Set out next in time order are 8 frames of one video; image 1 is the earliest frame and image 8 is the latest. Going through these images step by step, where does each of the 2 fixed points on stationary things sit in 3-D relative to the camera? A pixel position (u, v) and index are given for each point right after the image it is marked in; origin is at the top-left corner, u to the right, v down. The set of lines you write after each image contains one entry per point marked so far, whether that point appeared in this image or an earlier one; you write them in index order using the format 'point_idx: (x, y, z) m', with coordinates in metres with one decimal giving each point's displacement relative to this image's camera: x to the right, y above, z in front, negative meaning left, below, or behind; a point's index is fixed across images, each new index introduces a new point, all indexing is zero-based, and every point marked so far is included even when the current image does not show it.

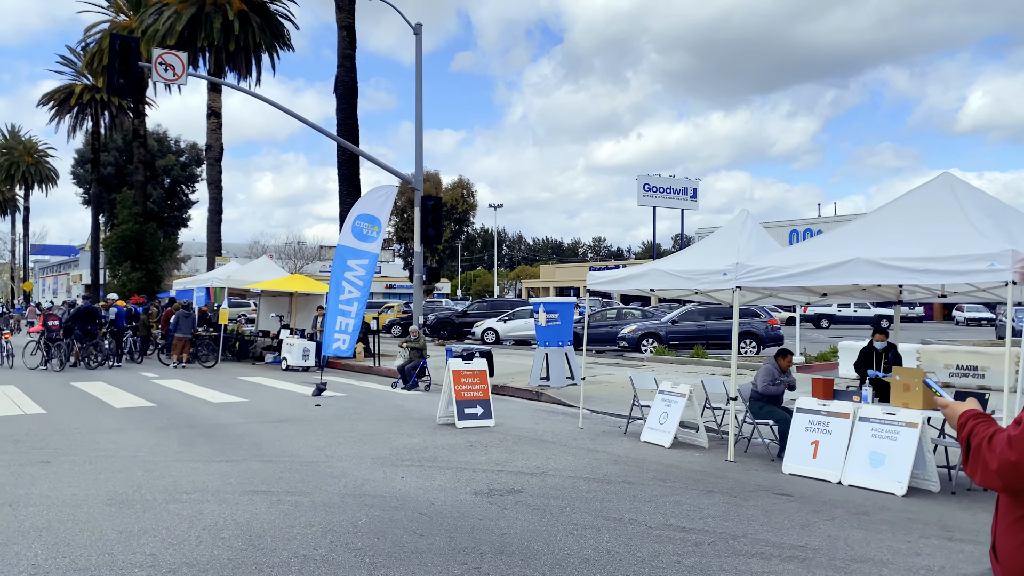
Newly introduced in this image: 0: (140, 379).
0: (-9.4, -2.3, +19.4) m
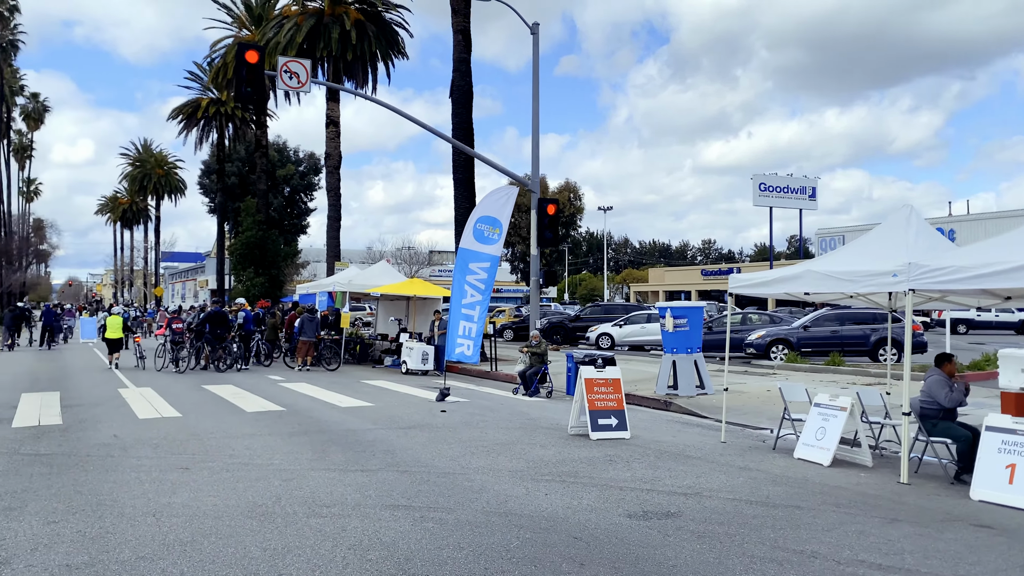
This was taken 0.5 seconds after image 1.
0: (-6.3, -2.4, +19.7) m
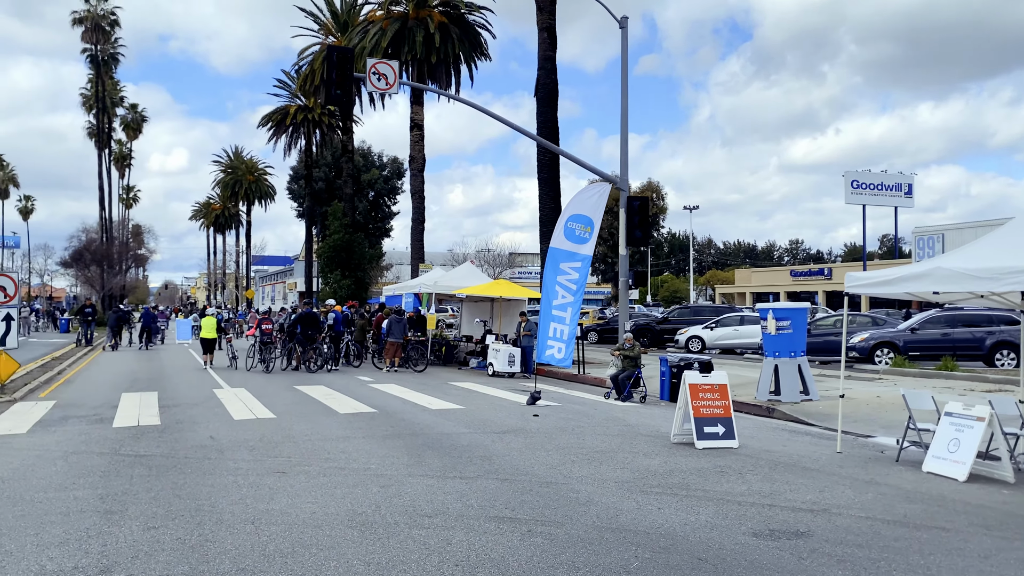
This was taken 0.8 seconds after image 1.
0: (-4.0, -2.4, +19.6) m
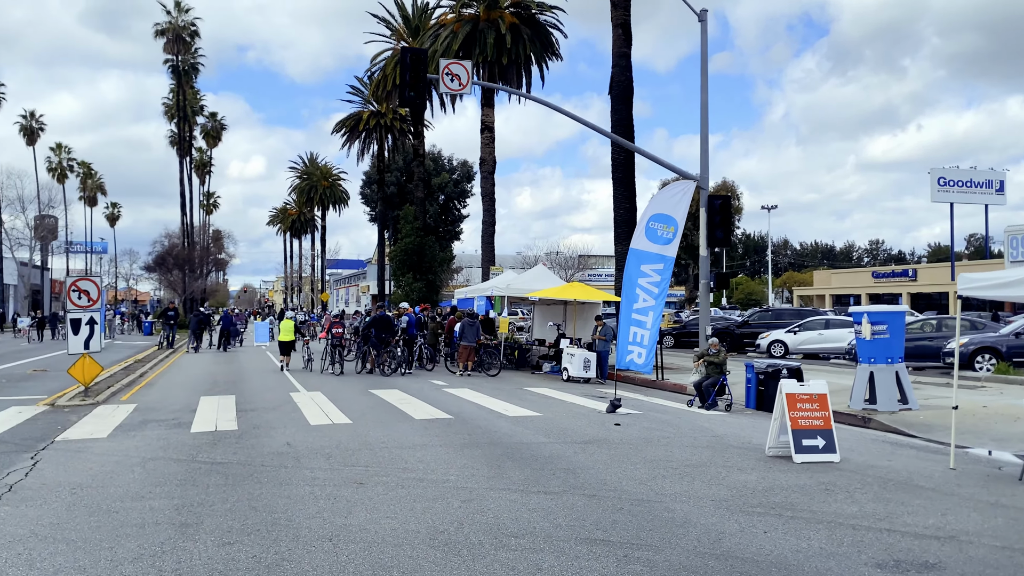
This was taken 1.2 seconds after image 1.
0: (-2.0, -2.5, +19.4) m
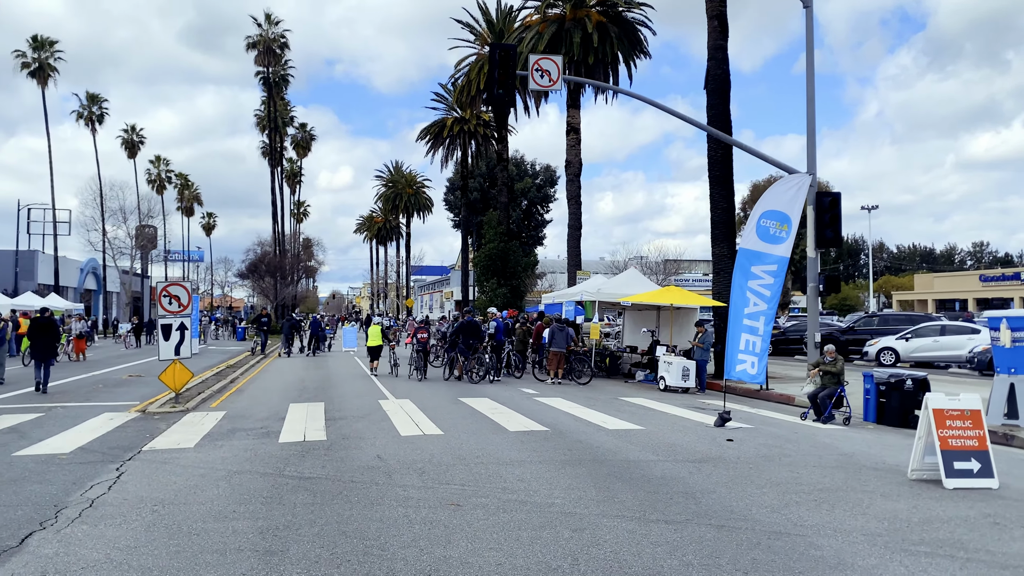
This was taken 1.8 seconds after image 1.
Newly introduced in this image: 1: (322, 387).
0: (+0.2, -2.6, +18.5) m
1: (-4.9, -2.5, +19.8) m
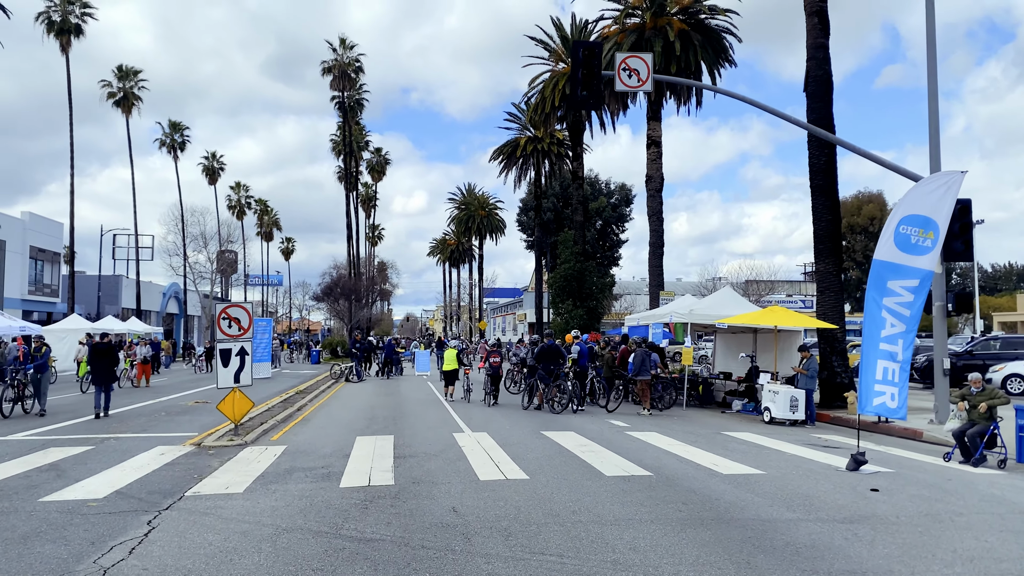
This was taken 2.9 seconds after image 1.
0: (+2.1, -3.0, +16.6) m
1: (-2.8, -3.1, +18.4) m
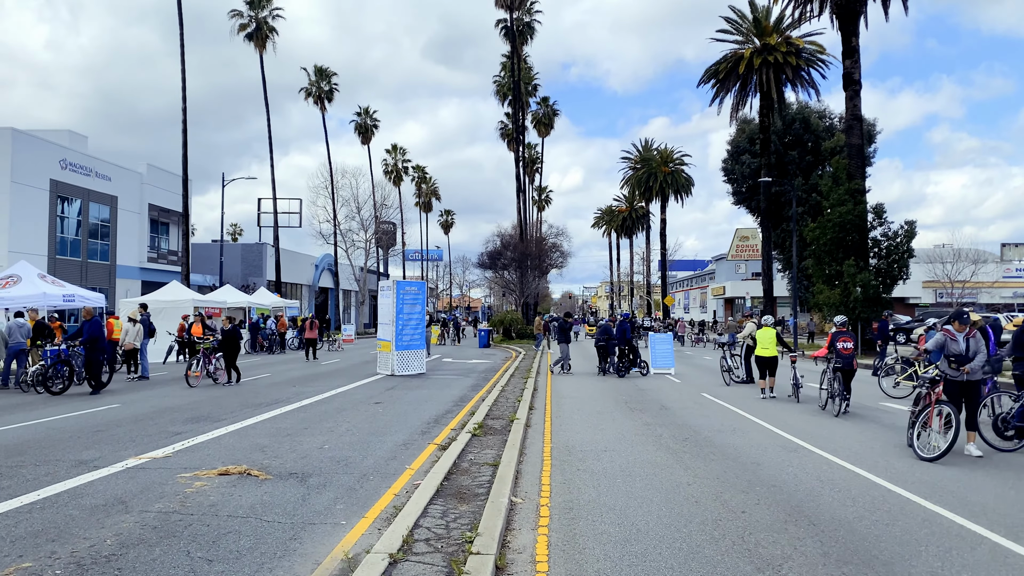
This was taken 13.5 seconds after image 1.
0: (+6.4, -2.0, +4.5) m
1: (+1.9, -2.0, +7.2) m
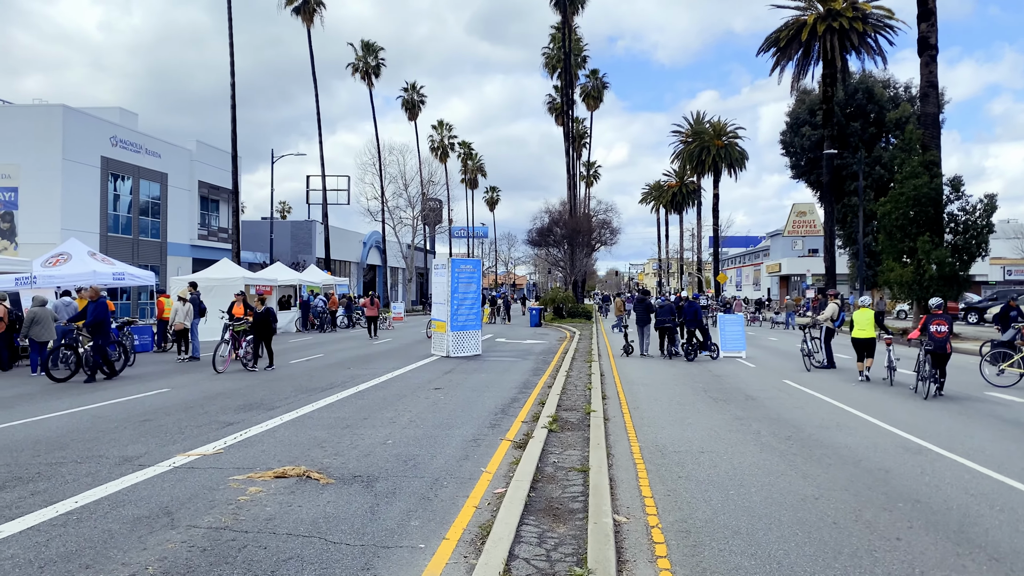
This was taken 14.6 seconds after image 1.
0: (+7.0, -2.0, +3.3) m
1: (+2.6, -1.9, +6.3) m
